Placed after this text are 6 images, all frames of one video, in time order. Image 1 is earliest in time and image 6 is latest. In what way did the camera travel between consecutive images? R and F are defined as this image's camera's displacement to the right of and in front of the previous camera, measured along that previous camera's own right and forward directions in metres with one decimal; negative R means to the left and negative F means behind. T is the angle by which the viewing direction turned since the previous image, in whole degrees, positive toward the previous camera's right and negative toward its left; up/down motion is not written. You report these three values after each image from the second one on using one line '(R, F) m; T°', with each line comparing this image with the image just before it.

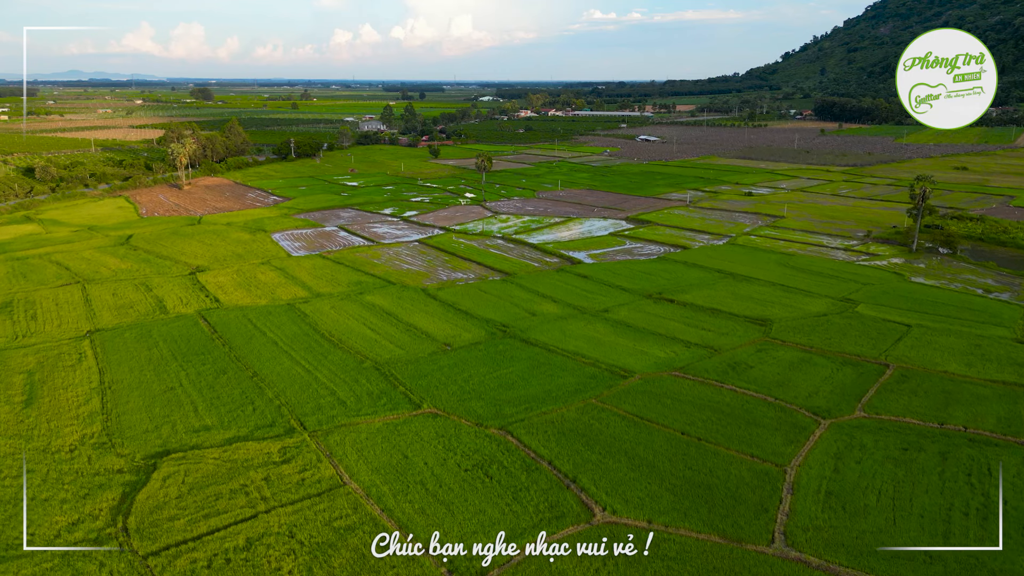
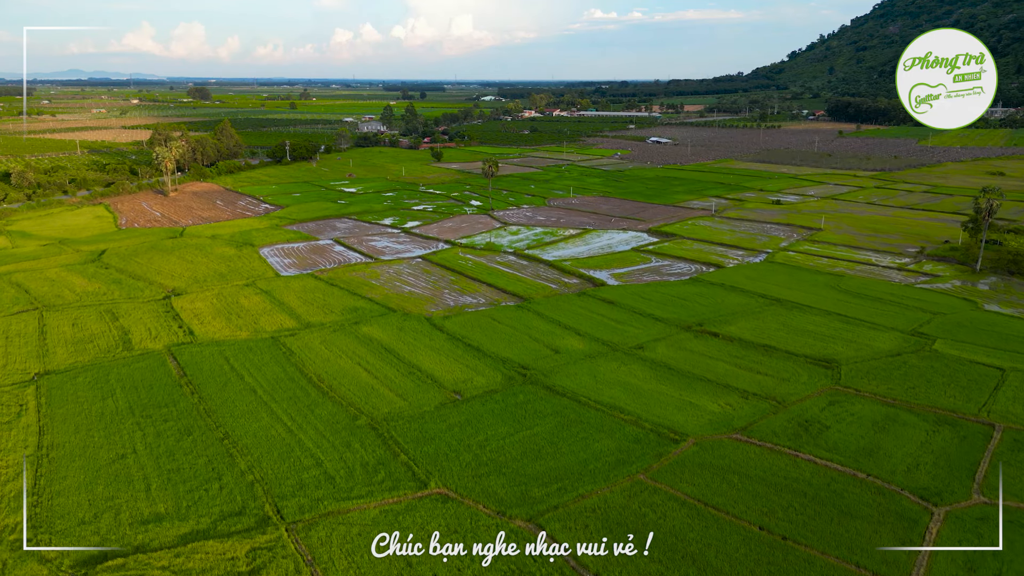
(-0.8, +4.1) m; 0°
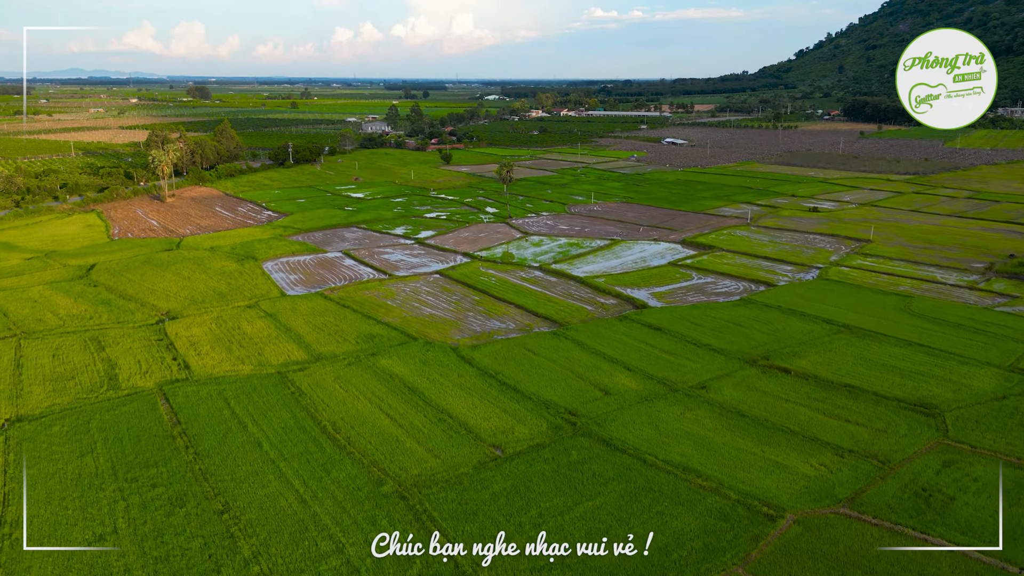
(-1.5, +3.3) m; 0°
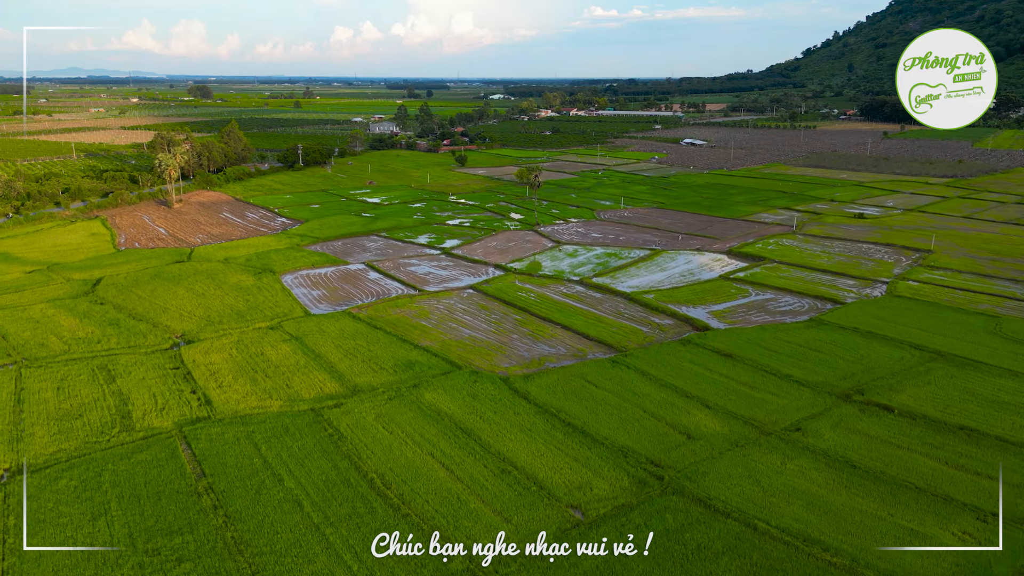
(-2.1, +2.7) m; 0°
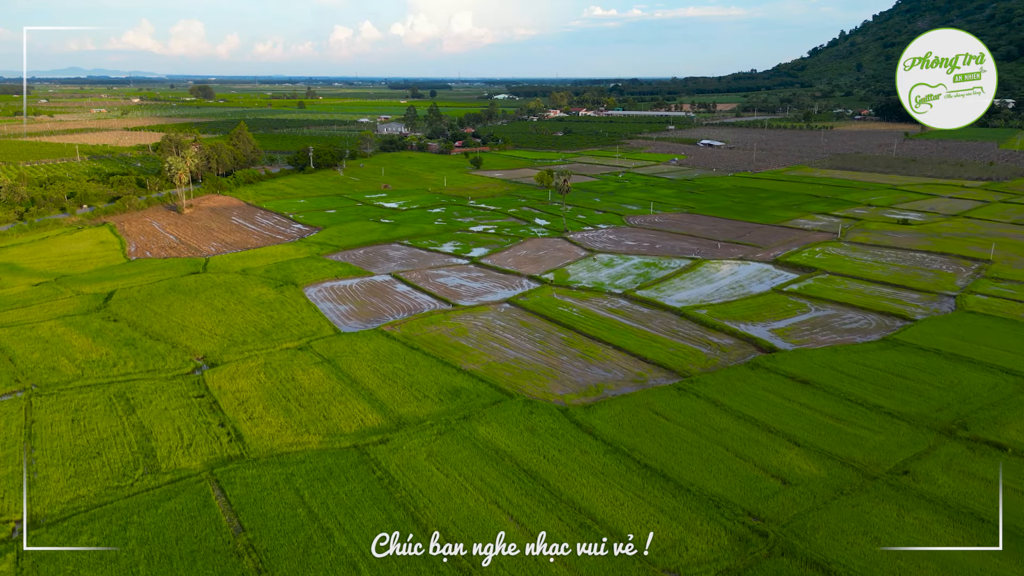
(-2.0, +2.1) m; 0°
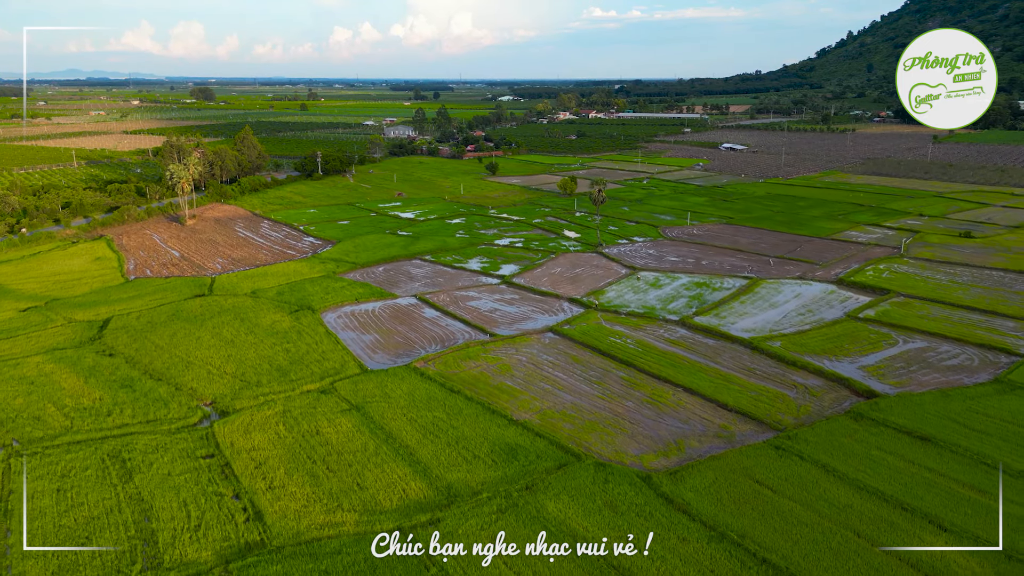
(-2.0, +3.4) m; 0°
